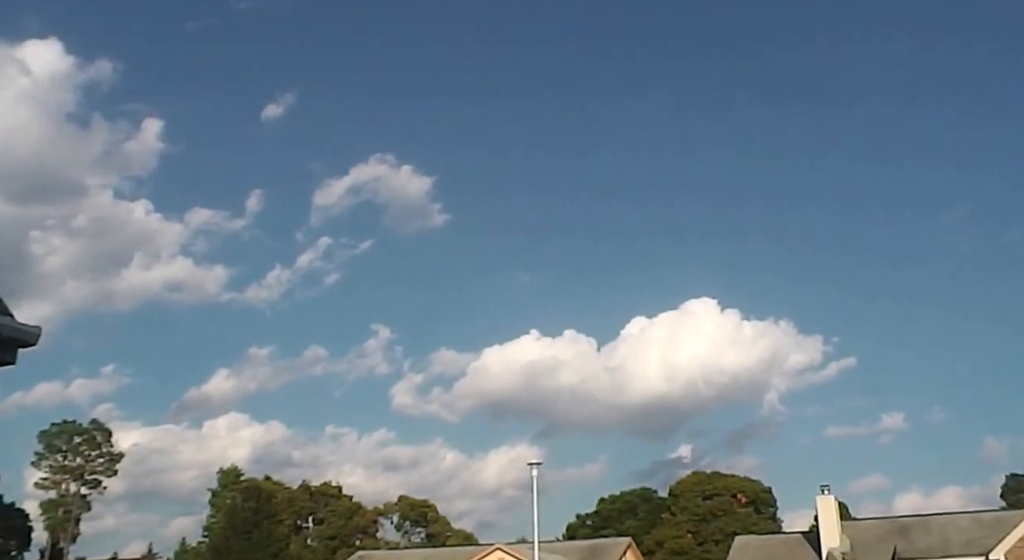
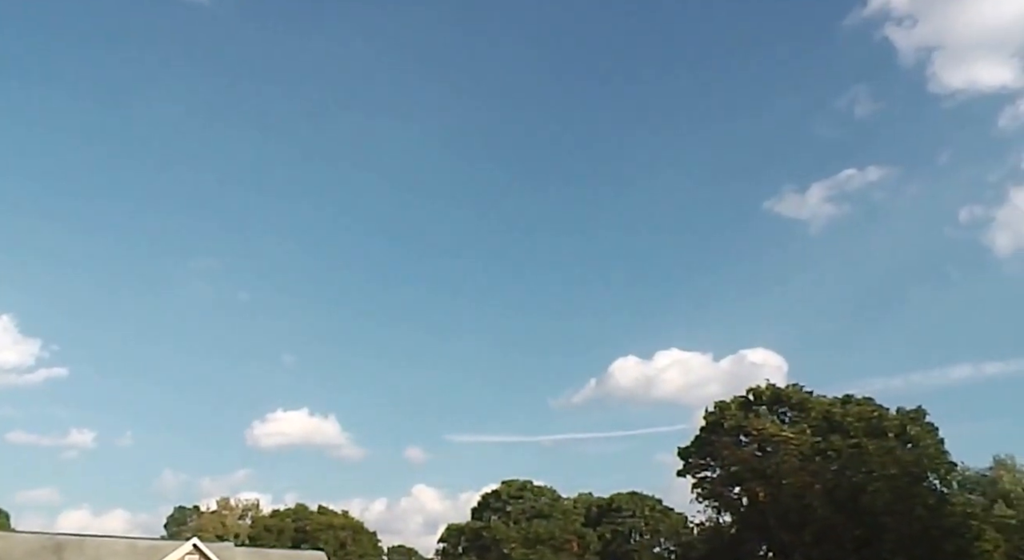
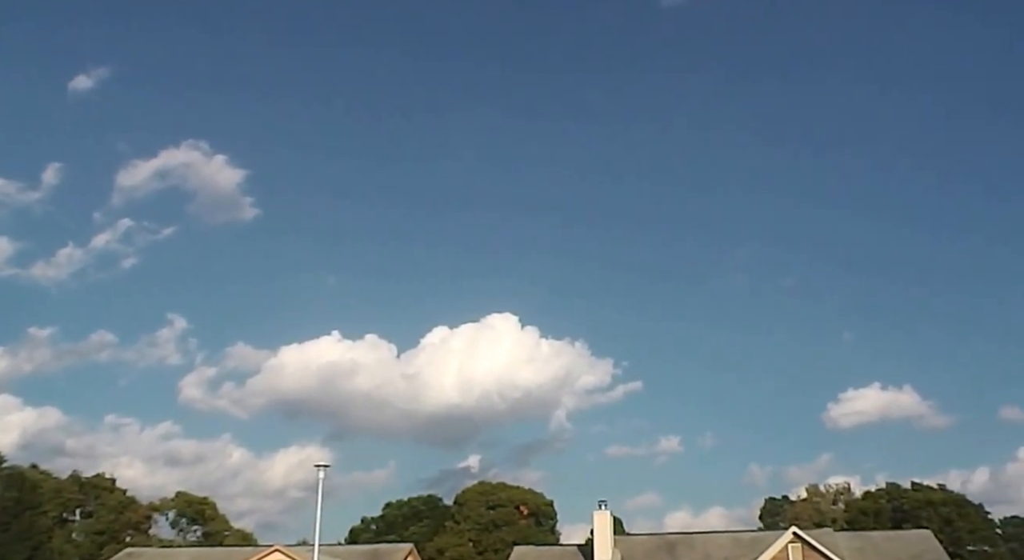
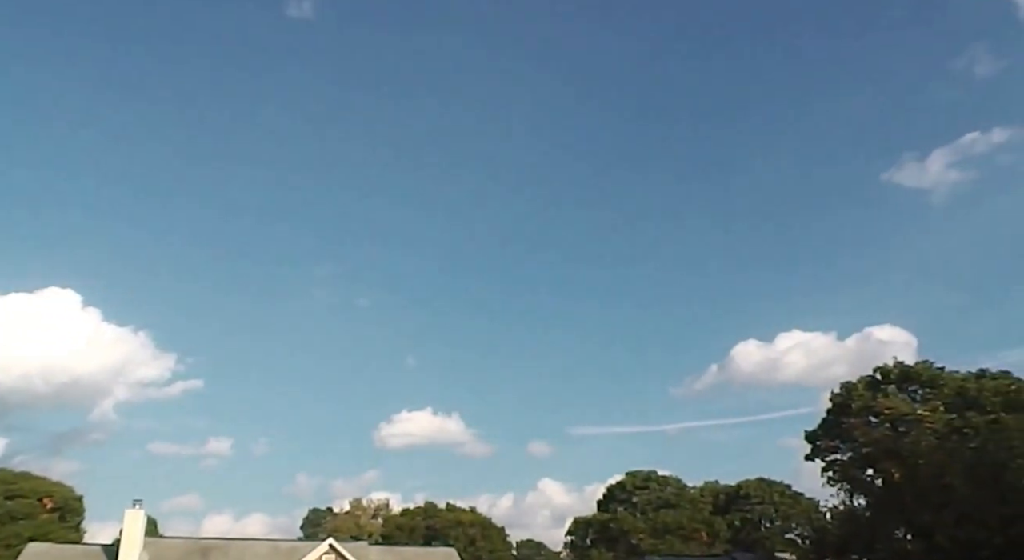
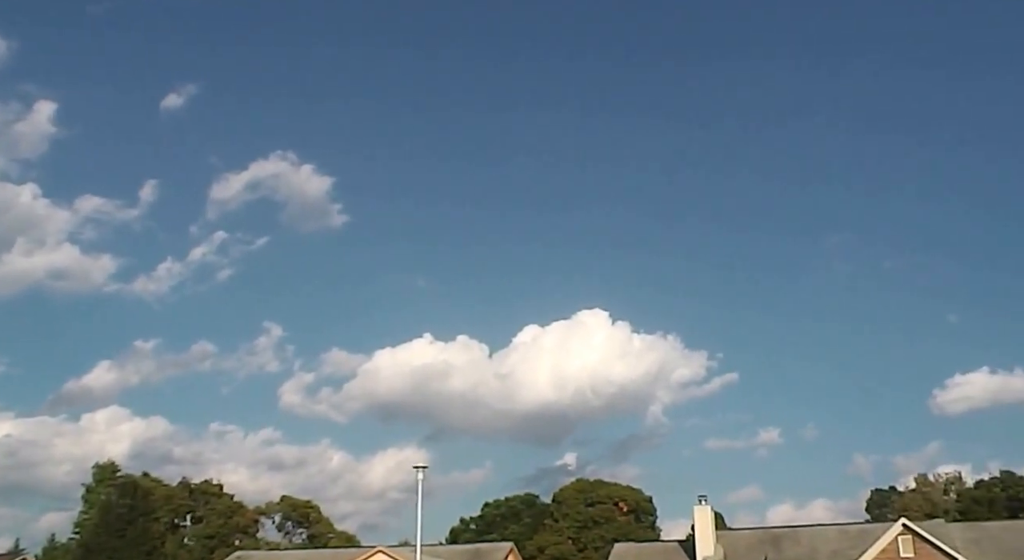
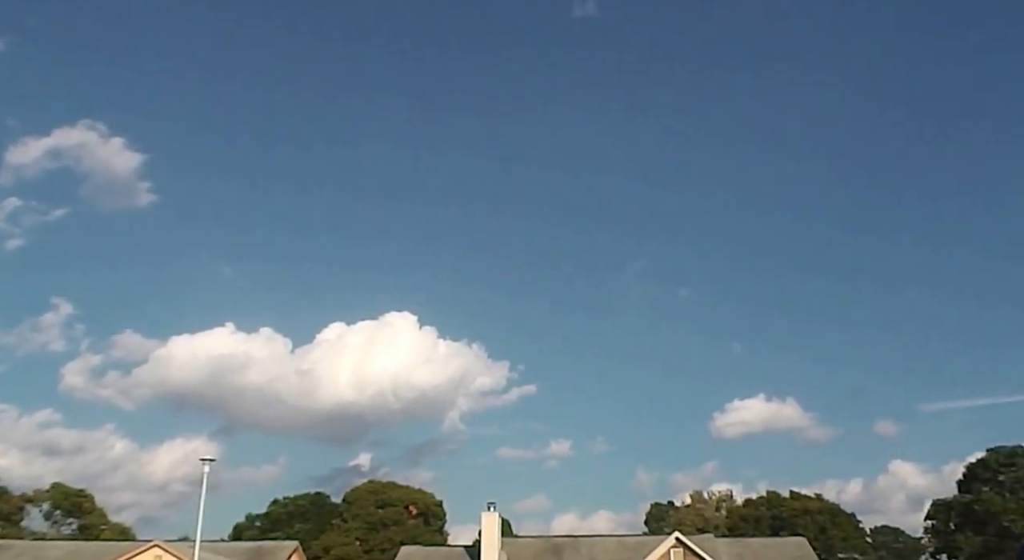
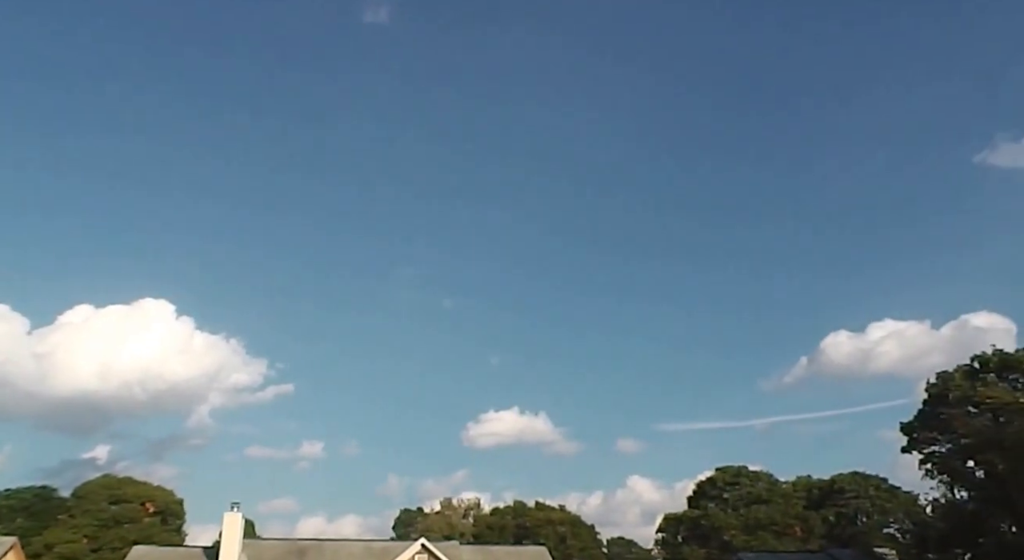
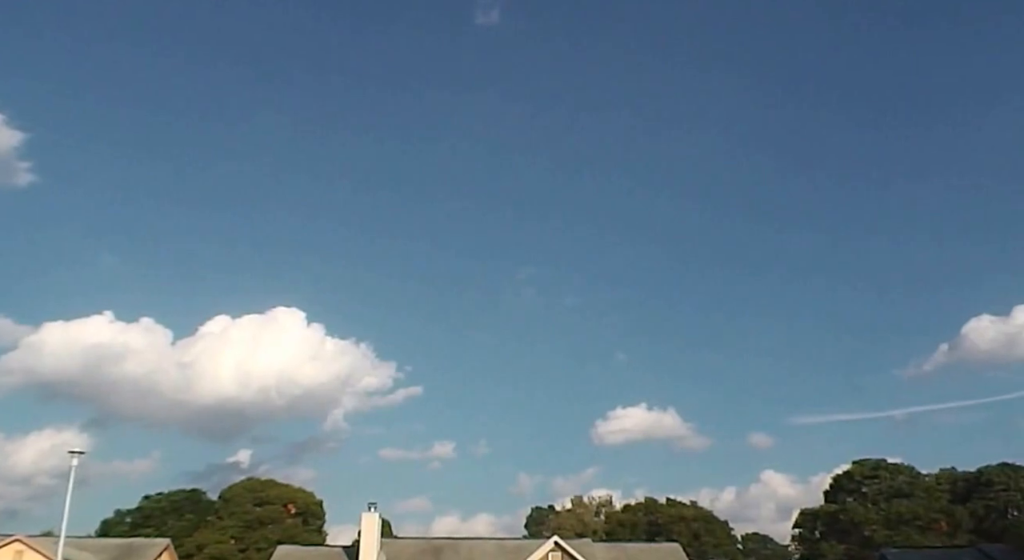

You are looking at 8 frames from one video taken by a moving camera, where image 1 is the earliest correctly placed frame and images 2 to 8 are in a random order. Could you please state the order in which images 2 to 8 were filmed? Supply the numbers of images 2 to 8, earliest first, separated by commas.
5, 3, 6, 8, 7, 4, 2
